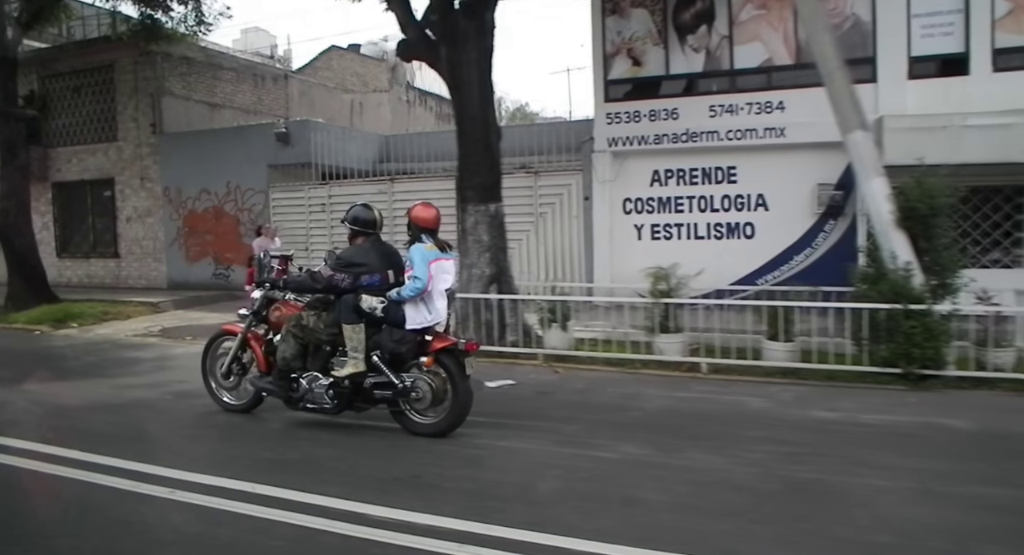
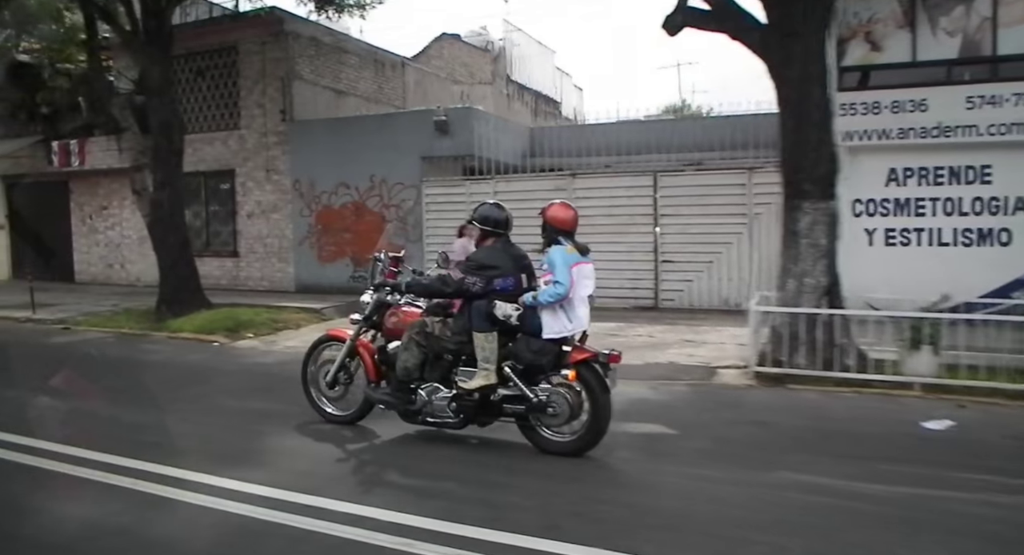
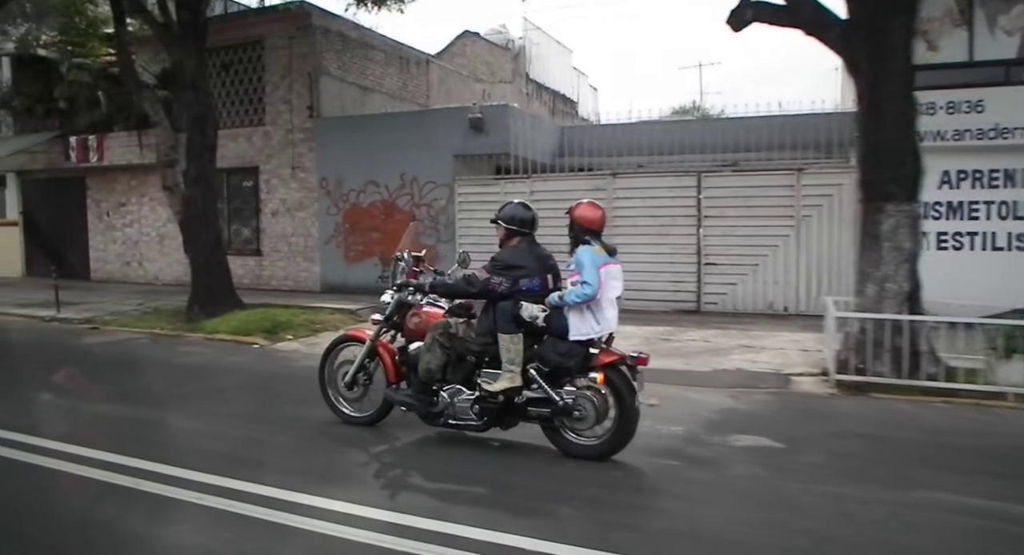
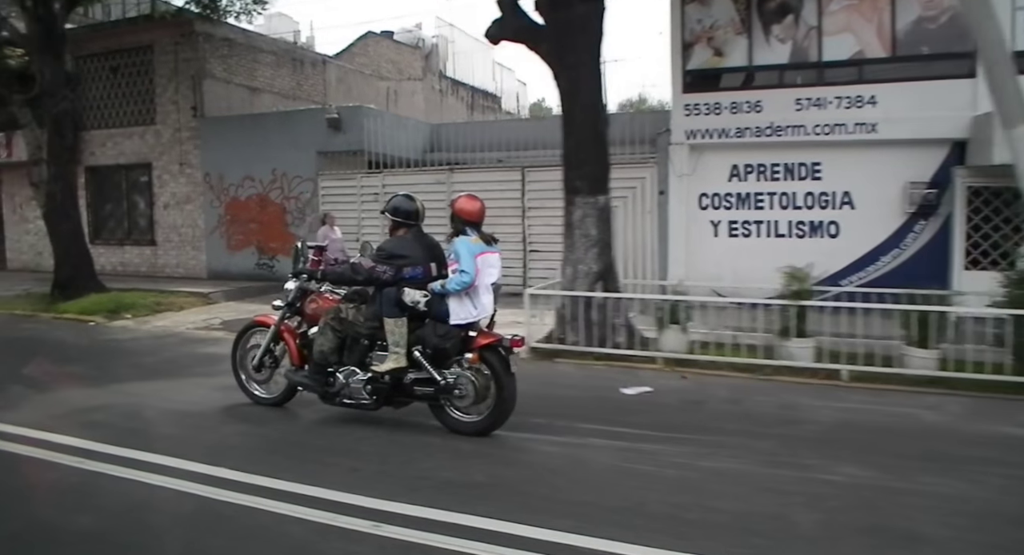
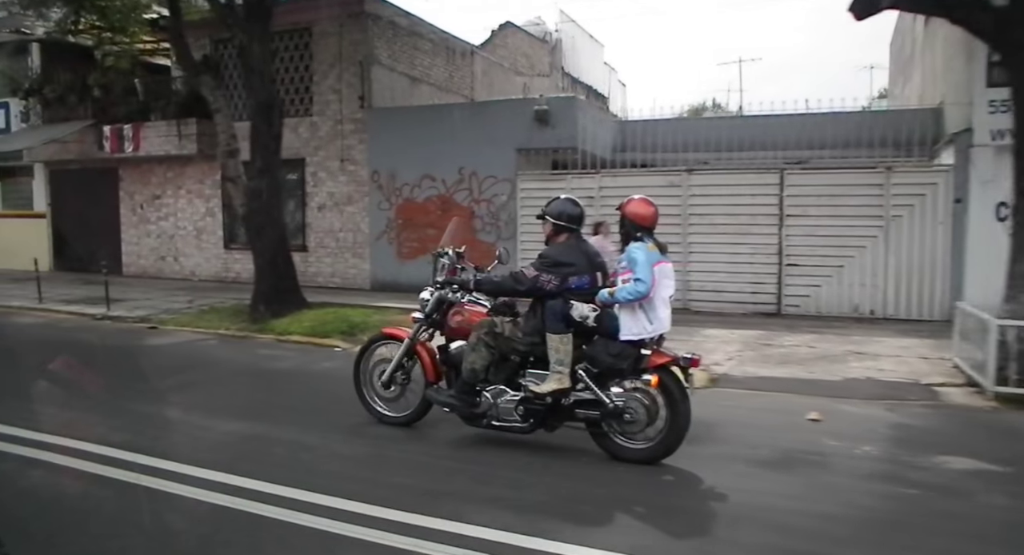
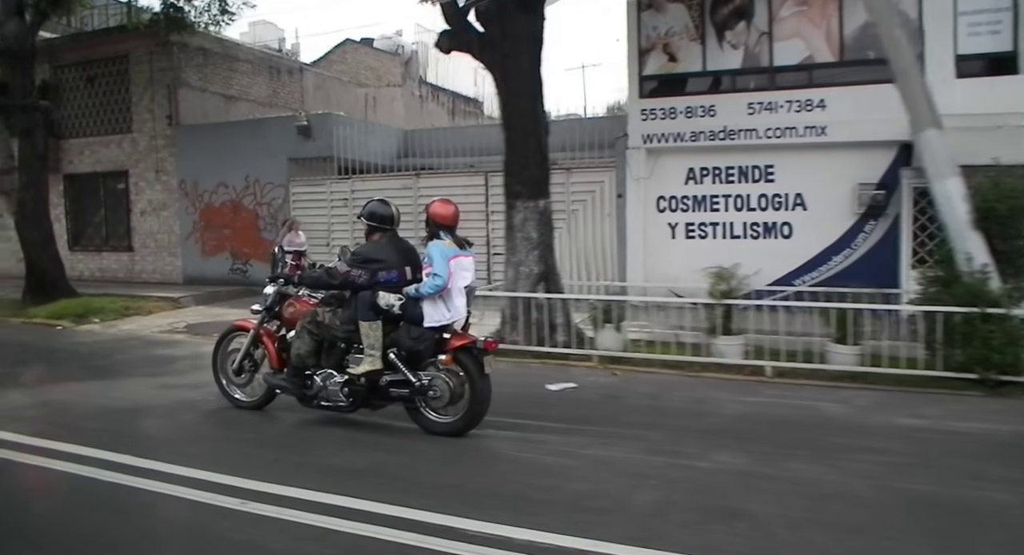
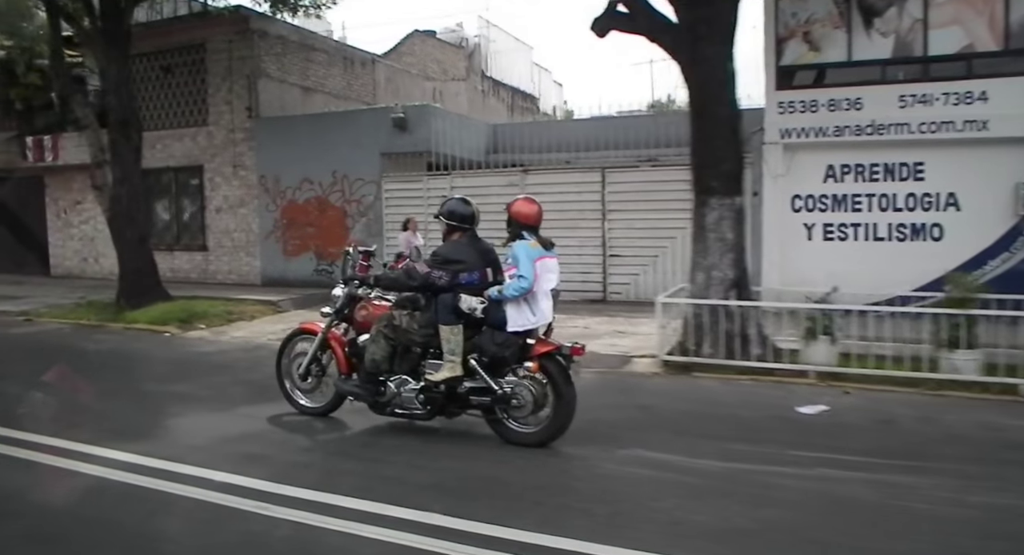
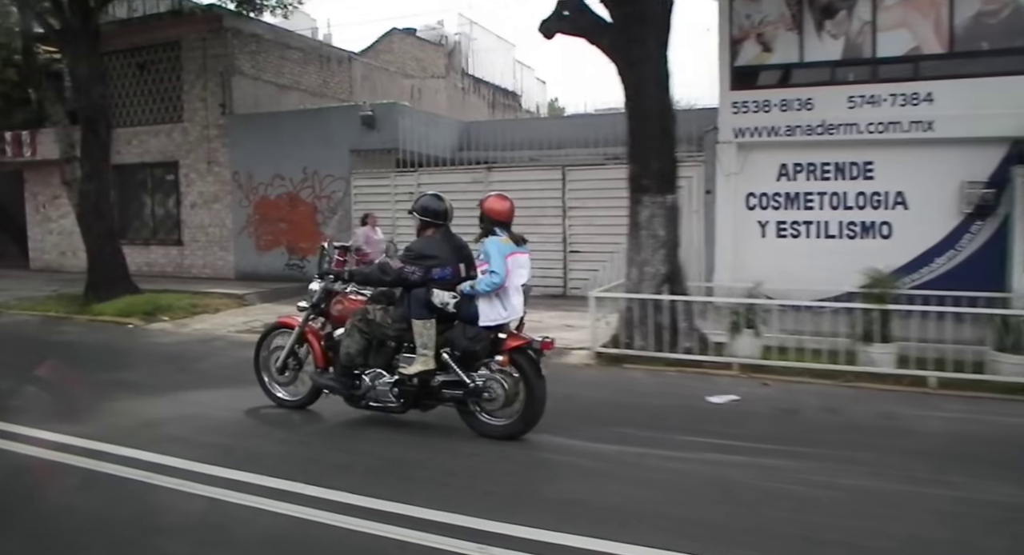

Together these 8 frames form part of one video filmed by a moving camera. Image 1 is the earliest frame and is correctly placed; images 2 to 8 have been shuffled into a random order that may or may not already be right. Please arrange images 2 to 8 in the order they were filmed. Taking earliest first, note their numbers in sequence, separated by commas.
6, 4, 8, 7, 2, 3, 5
